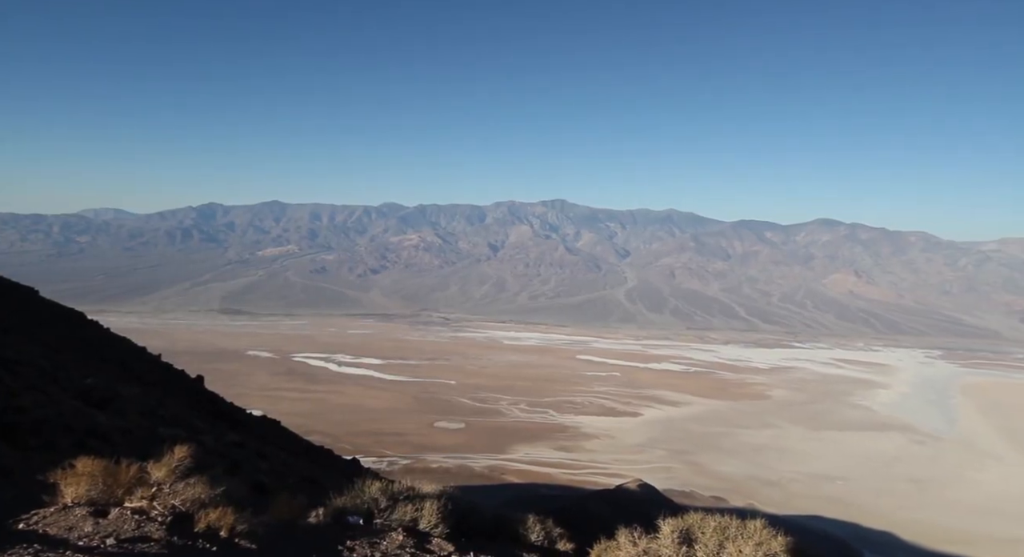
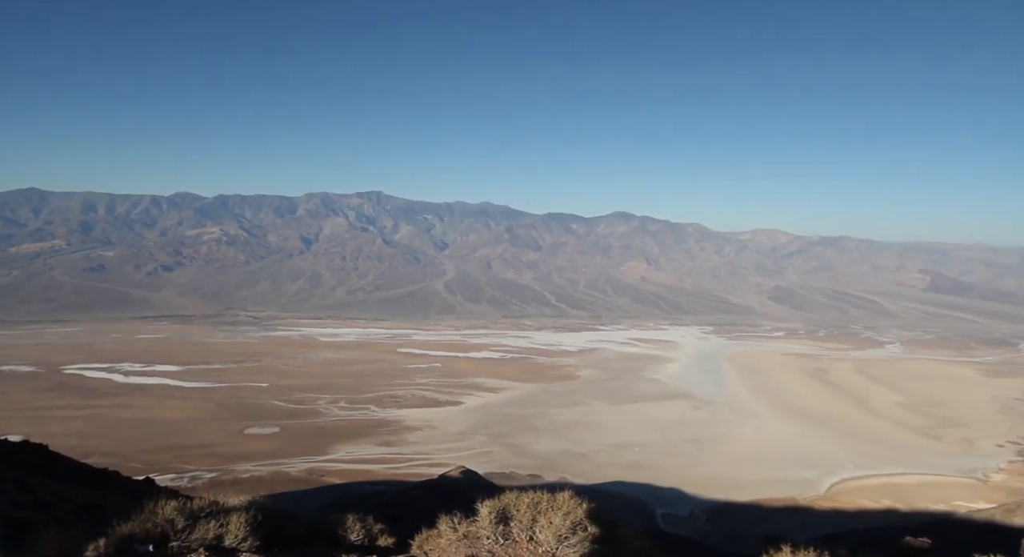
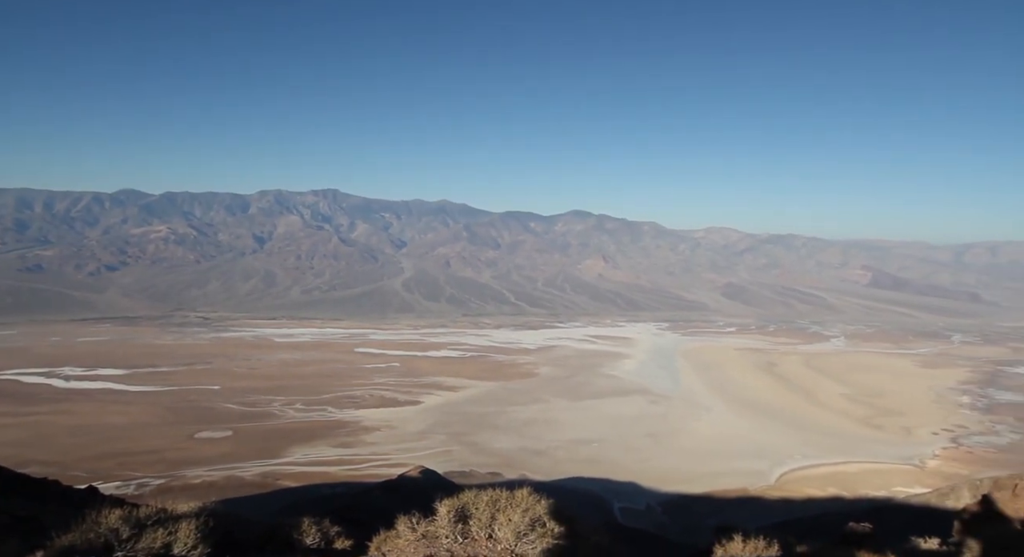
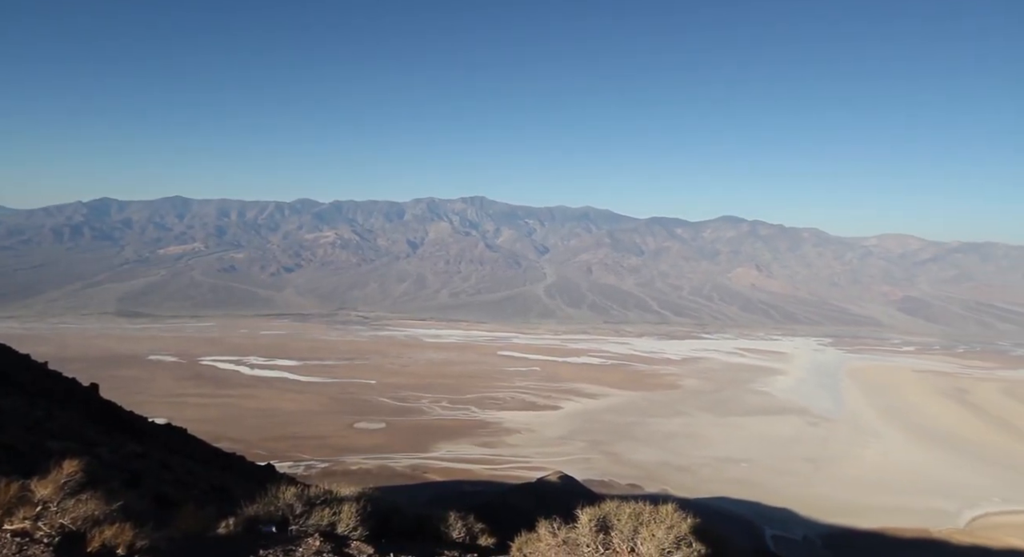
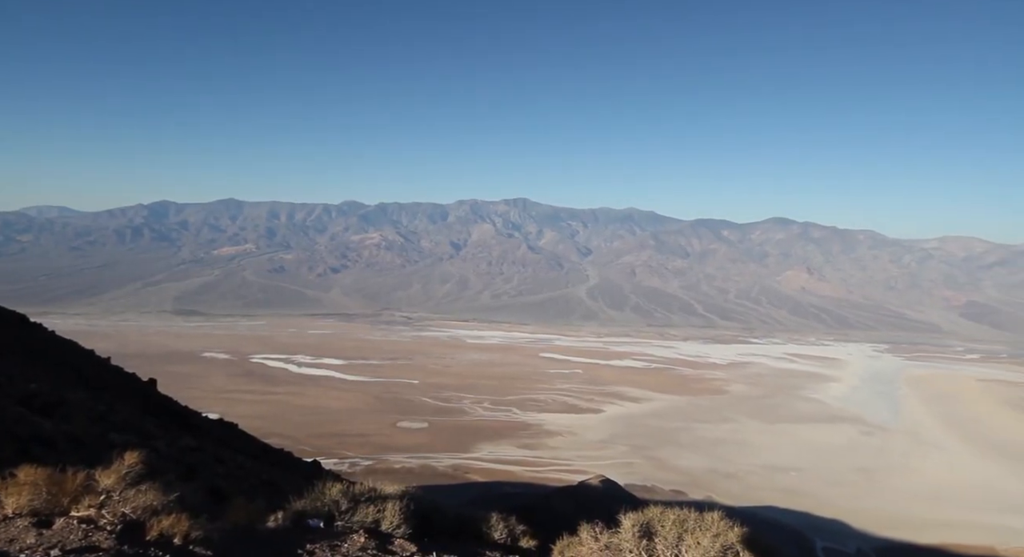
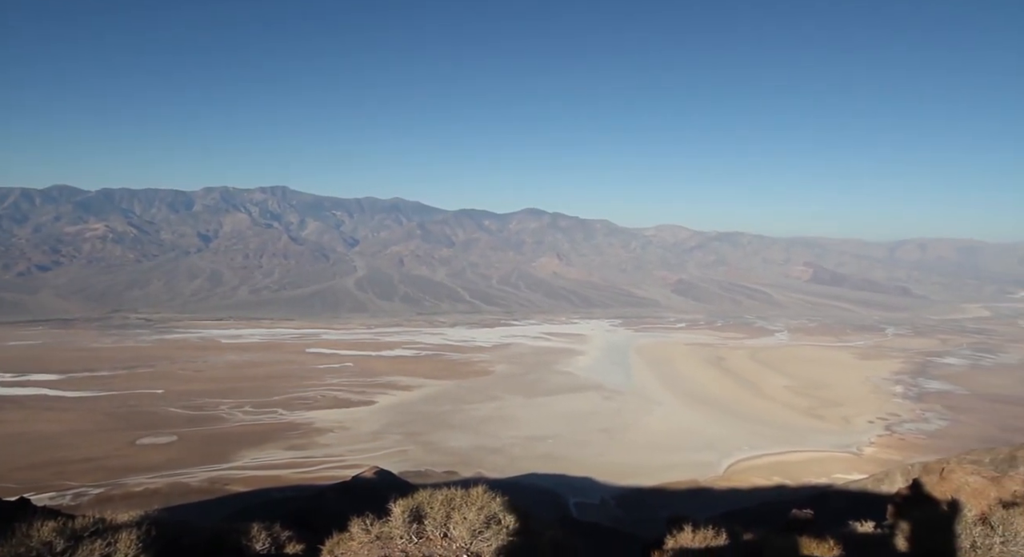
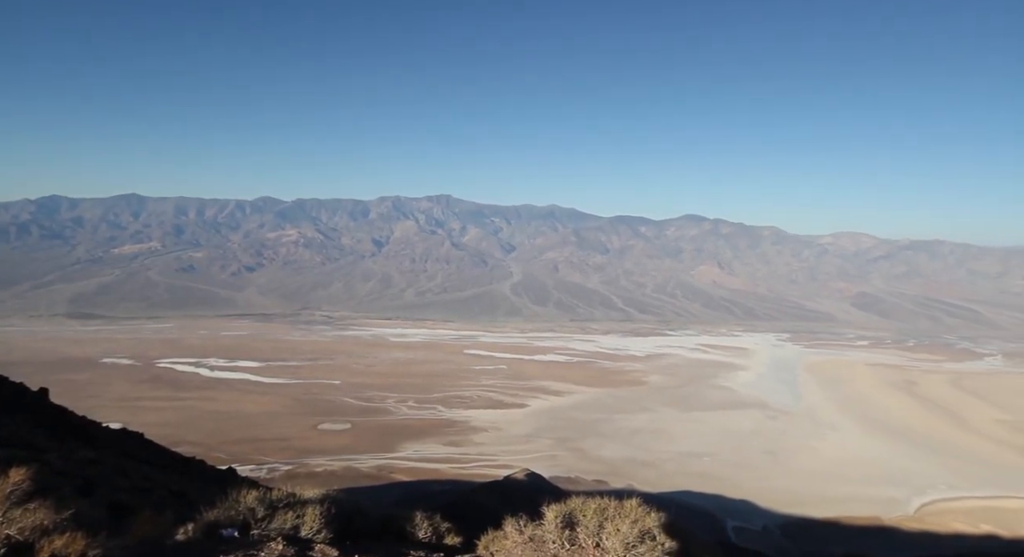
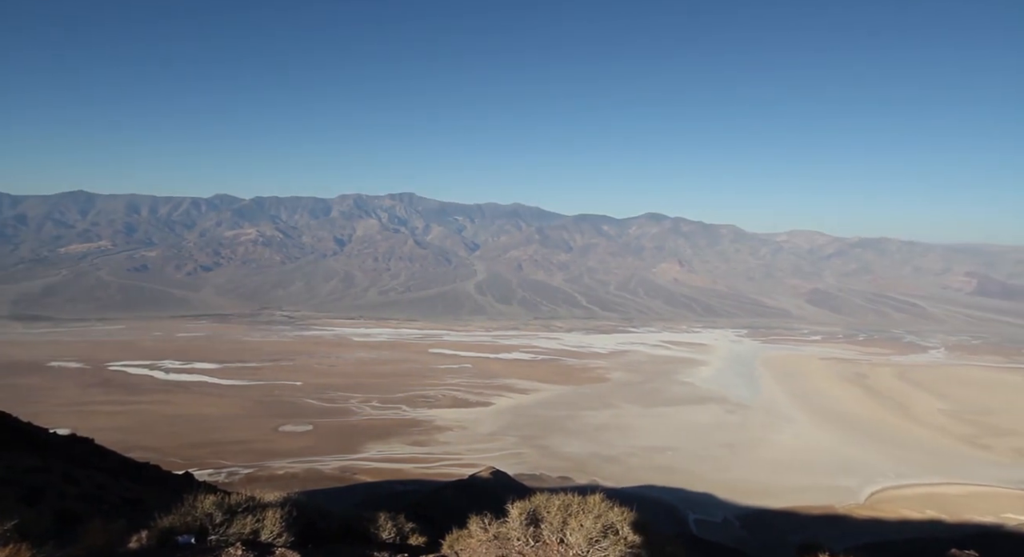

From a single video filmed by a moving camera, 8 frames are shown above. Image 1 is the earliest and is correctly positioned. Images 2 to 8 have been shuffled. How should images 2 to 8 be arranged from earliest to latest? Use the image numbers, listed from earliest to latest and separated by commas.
5, 4, 7, 8, 2, 3, 6
